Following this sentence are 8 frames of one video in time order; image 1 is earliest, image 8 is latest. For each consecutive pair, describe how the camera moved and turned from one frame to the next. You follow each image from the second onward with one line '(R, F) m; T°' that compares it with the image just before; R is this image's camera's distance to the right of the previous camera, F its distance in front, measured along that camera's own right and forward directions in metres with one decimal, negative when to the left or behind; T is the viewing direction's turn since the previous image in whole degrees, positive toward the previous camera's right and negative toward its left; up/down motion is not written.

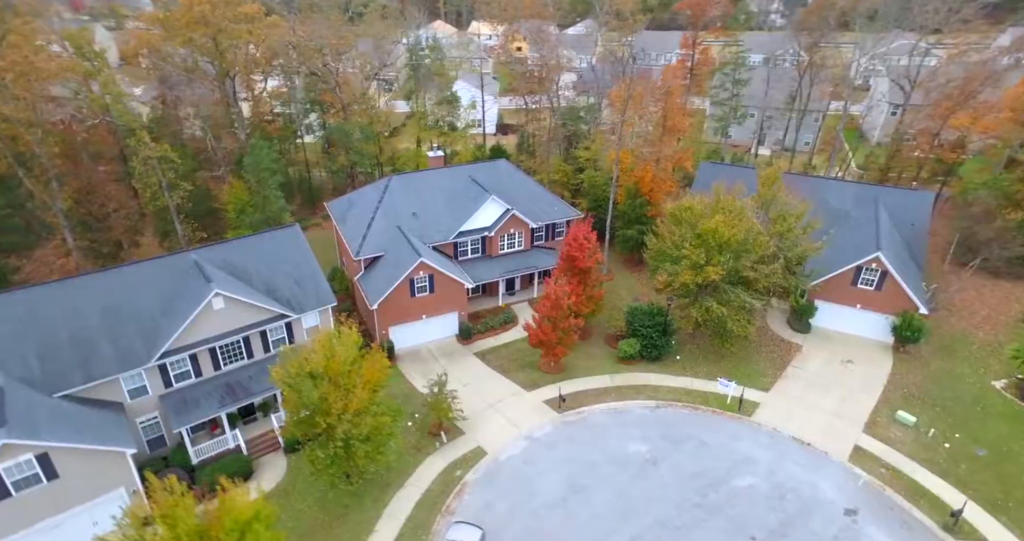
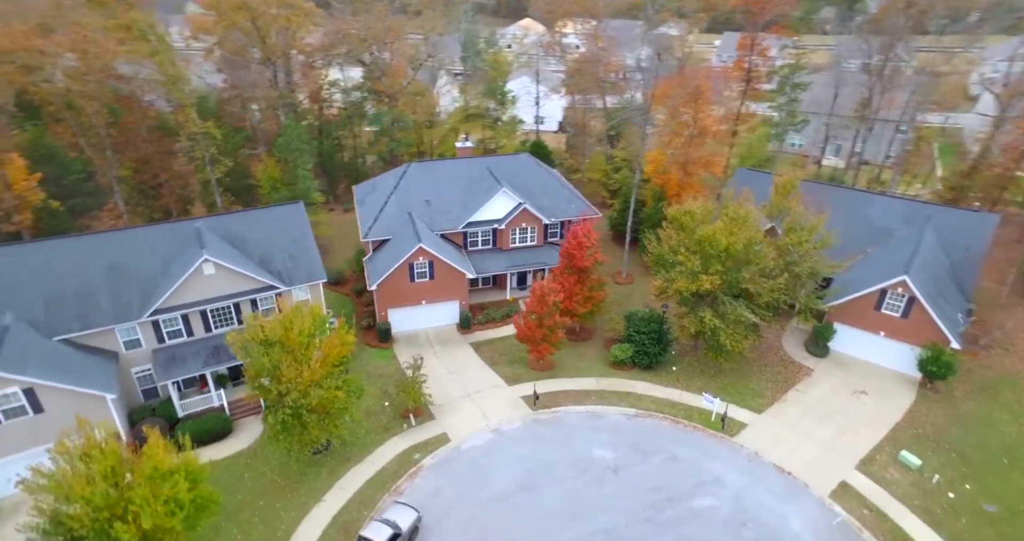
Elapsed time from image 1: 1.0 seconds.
(+4.0, +0.5) m; -7°
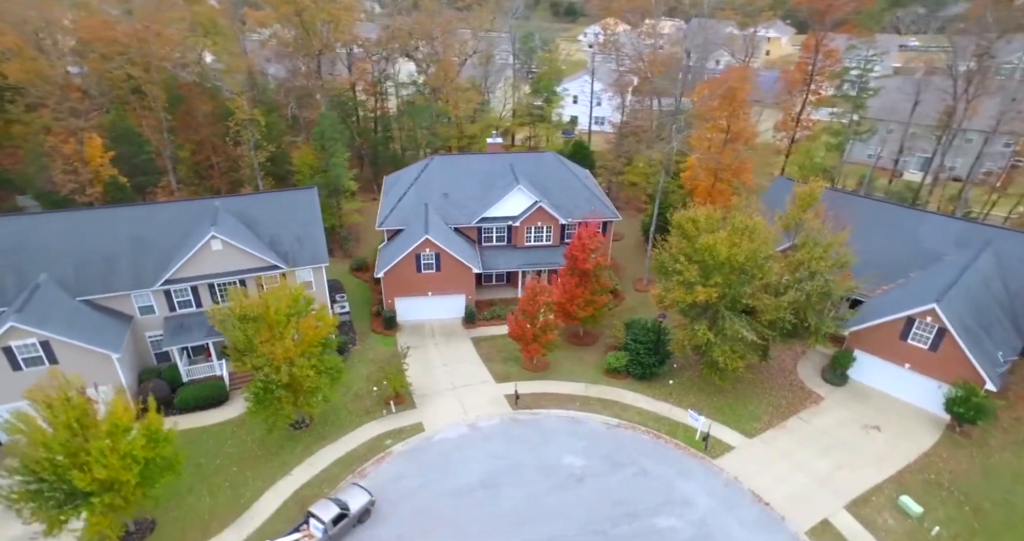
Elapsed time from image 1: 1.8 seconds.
(+3.6, +0.4) m; -7°
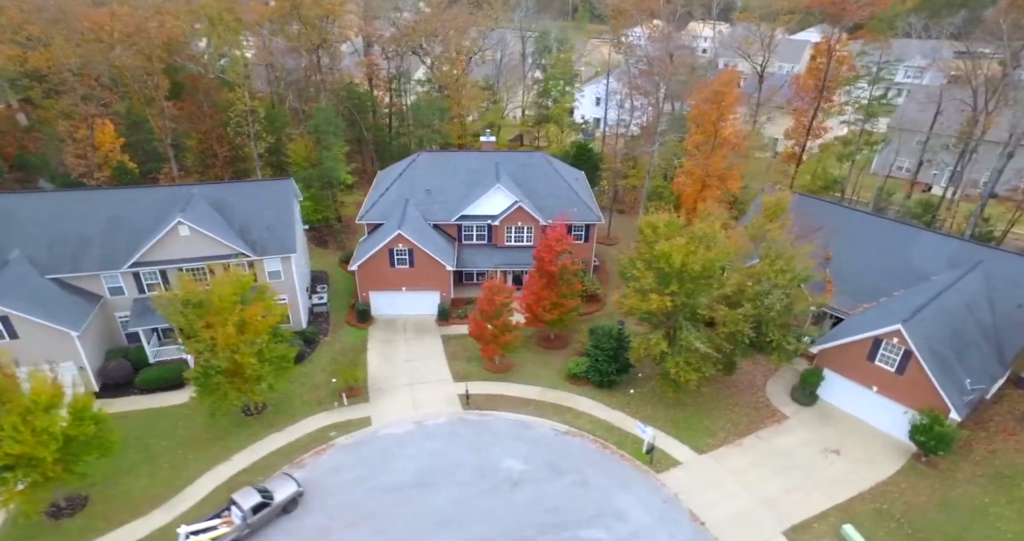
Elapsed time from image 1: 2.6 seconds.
(+3.4, +0.4) m; -3°
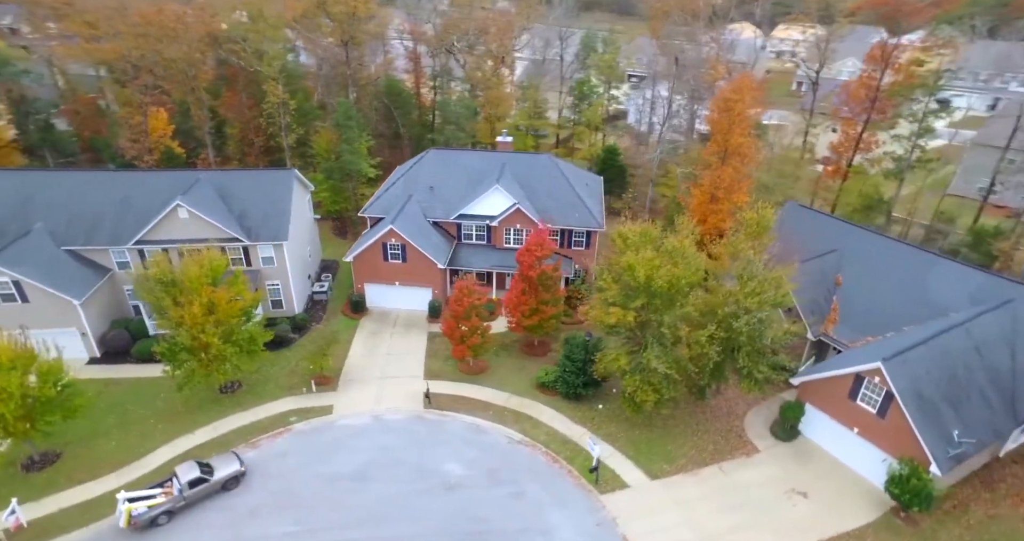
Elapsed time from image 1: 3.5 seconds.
(+4.3, +0.7) m; -7°
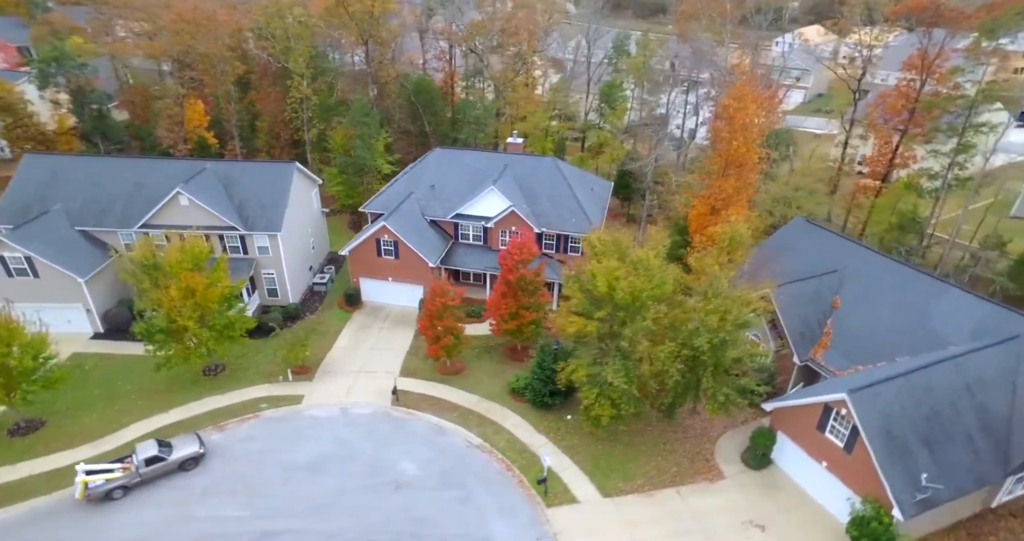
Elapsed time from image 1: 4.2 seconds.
(+3.4, +0.4) m; -5°
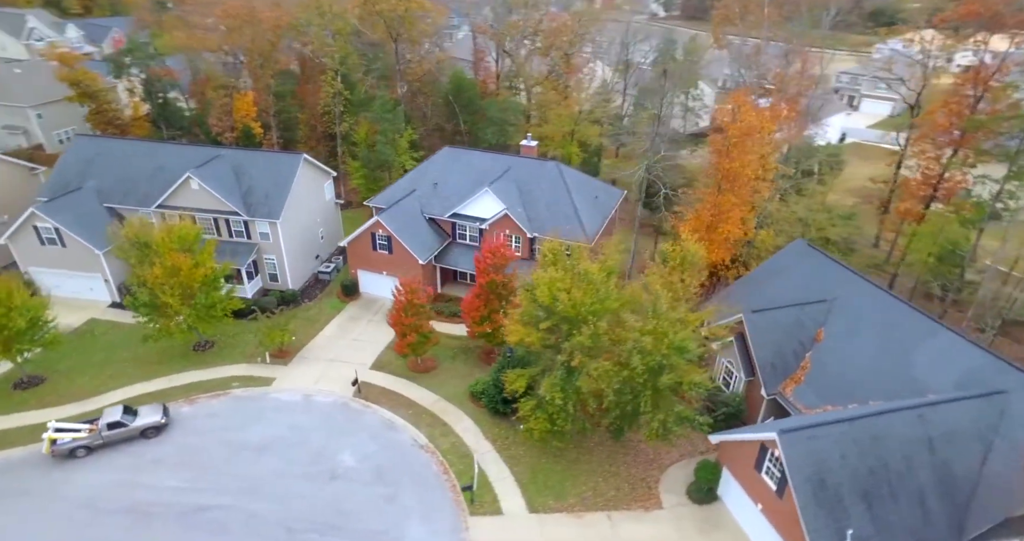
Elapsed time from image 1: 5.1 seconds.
(+4.5, +0.5) m; -7°
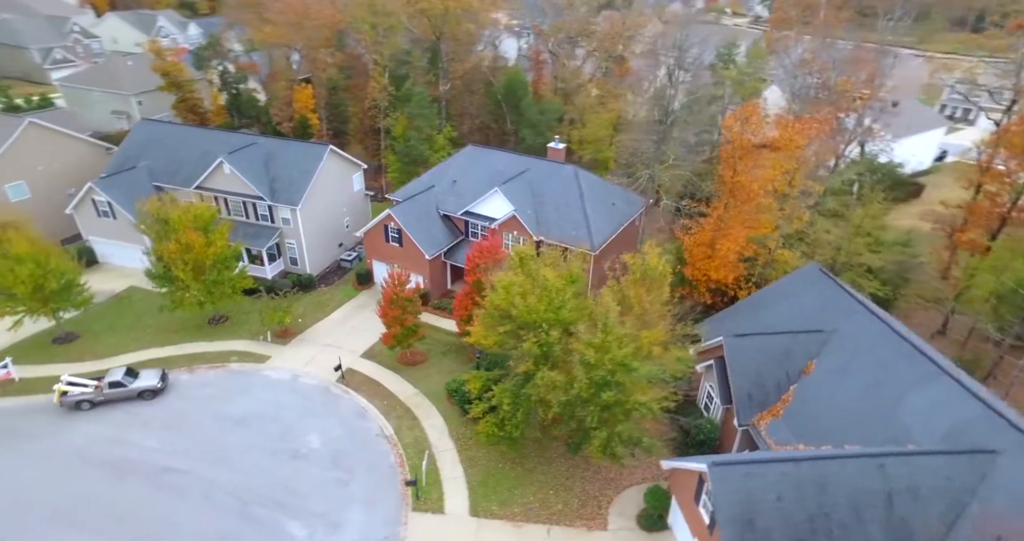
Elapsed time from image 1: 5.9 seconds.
(+4.1, +0.5) m; -8°
